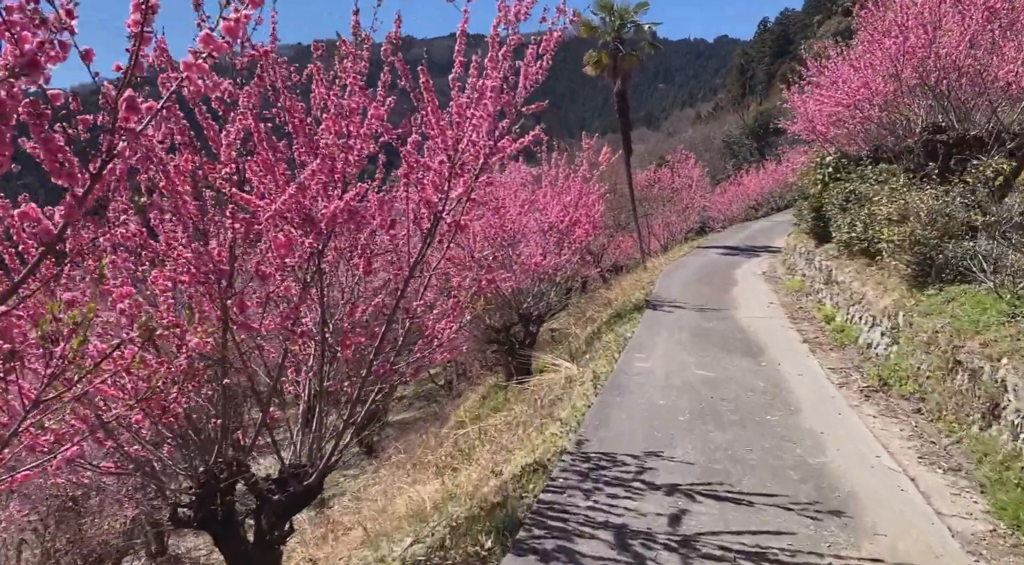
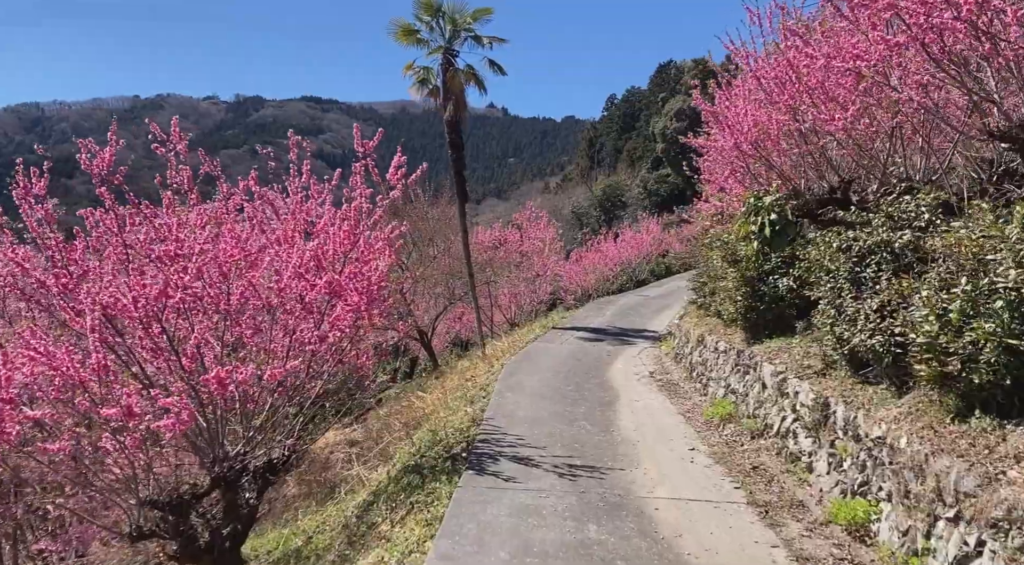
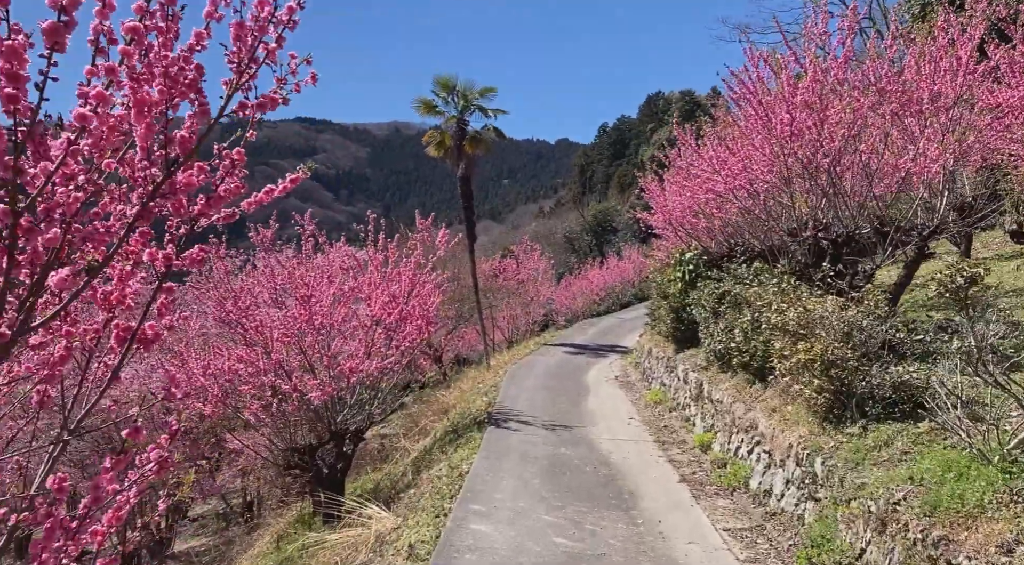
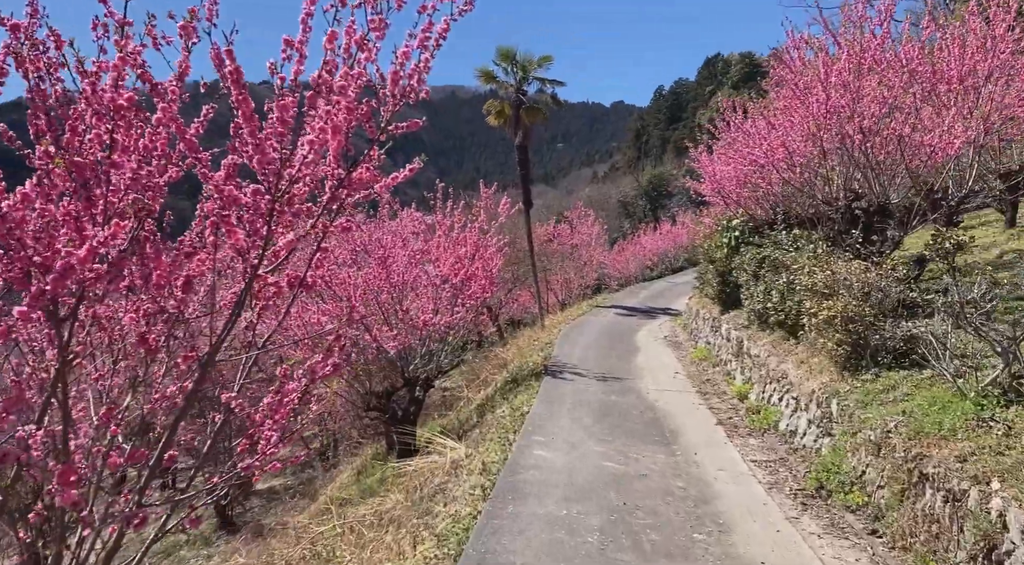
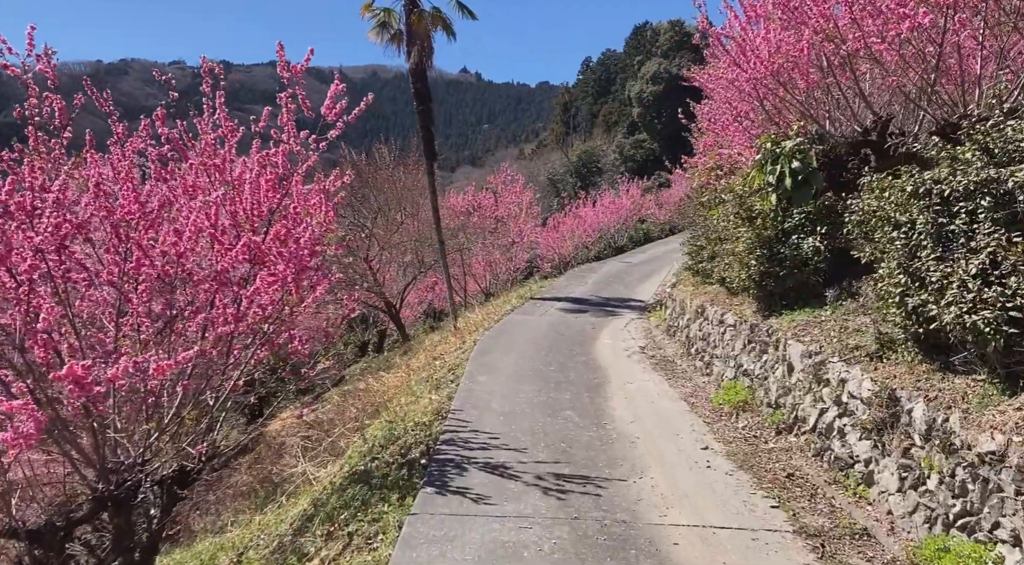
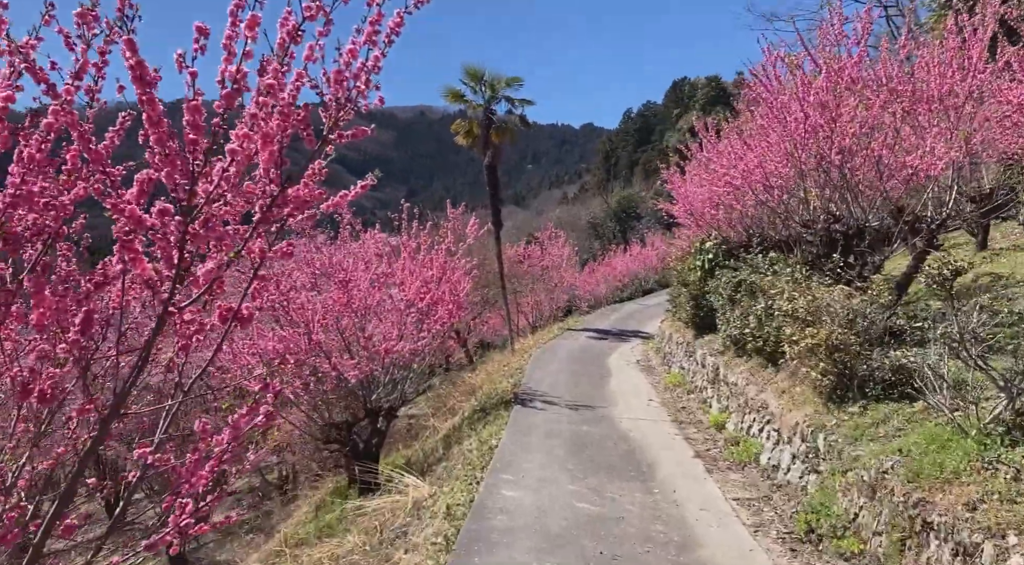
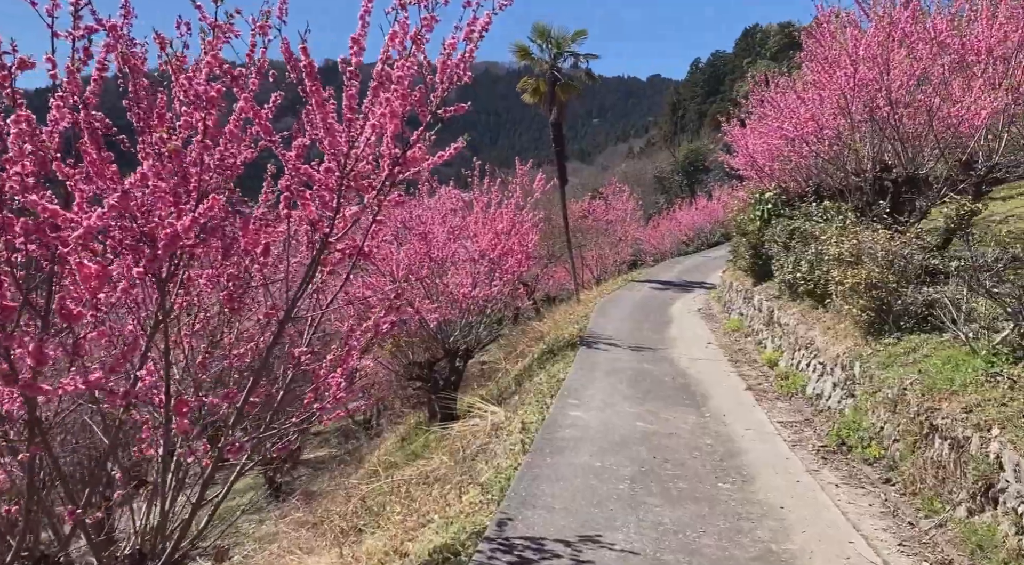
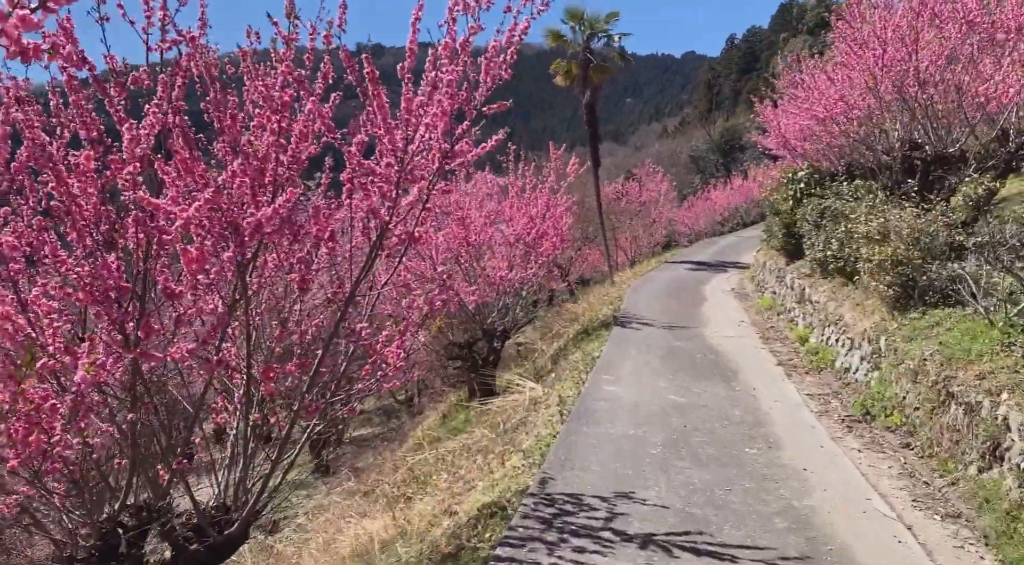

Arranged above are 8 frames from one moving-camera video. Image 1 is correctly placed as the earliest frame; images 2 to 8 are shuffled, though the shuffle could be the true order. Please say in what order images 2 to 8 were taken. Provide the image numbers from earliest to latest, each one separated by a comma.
8, 7, 4, 6, 3, 2, 5
